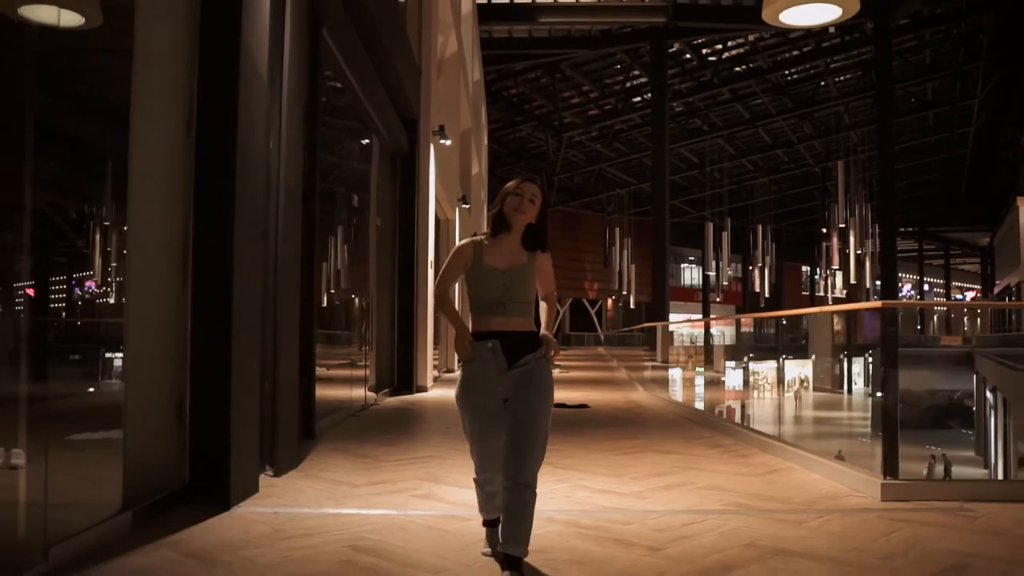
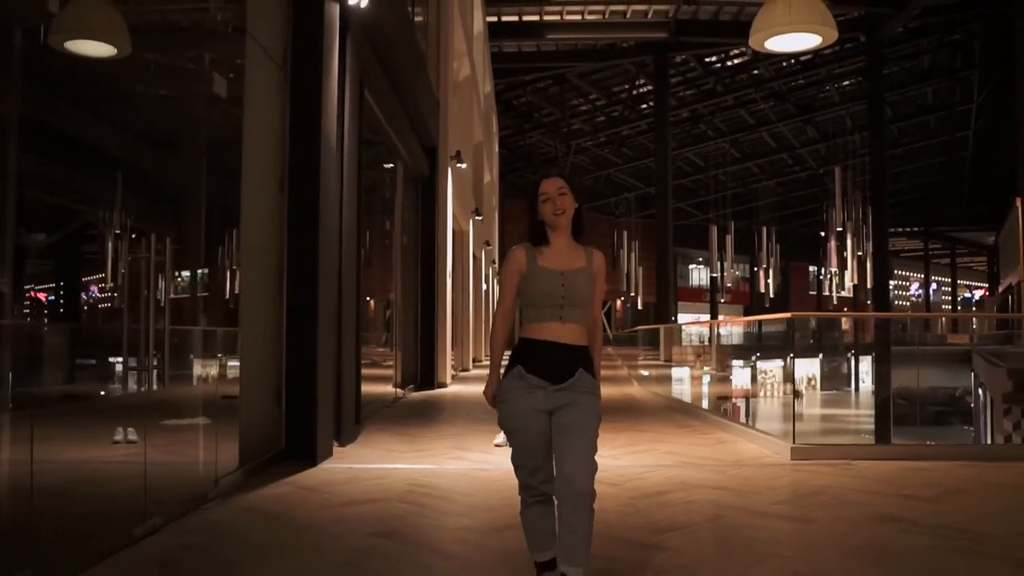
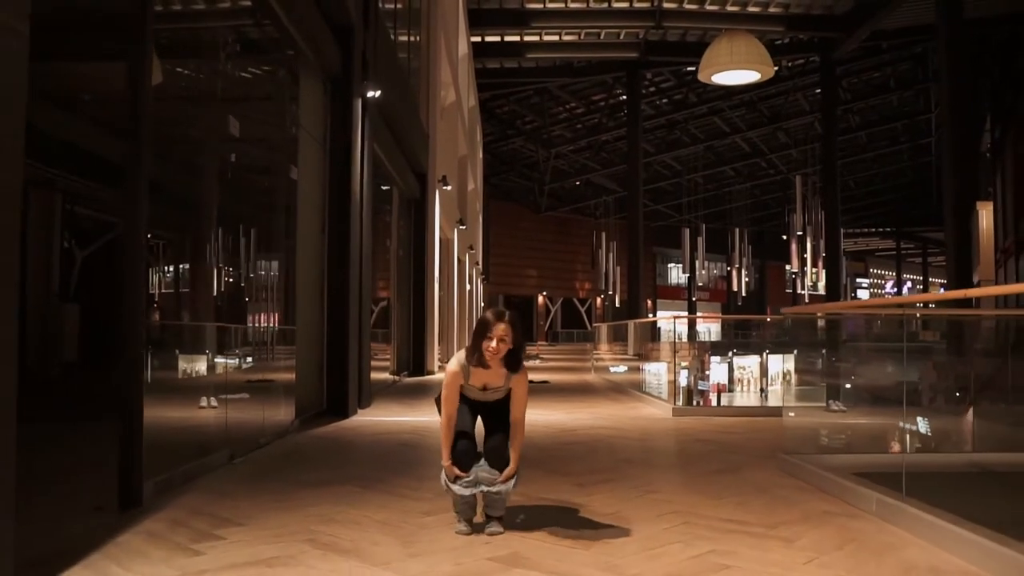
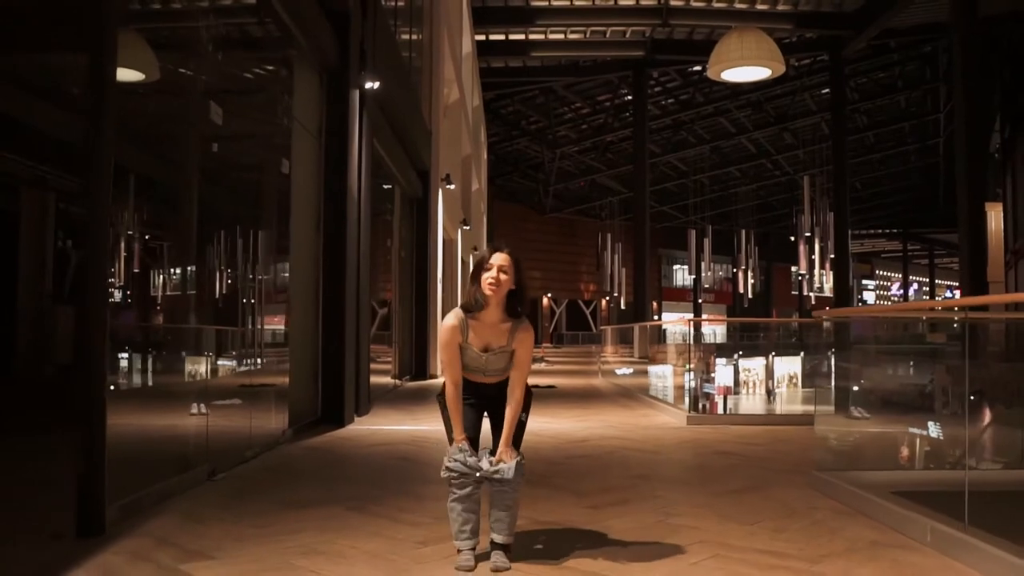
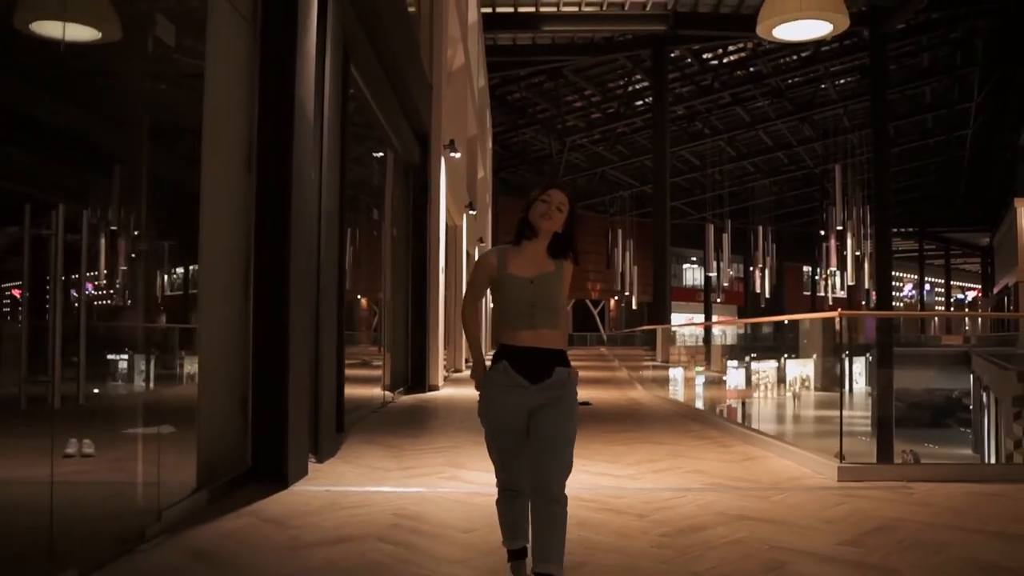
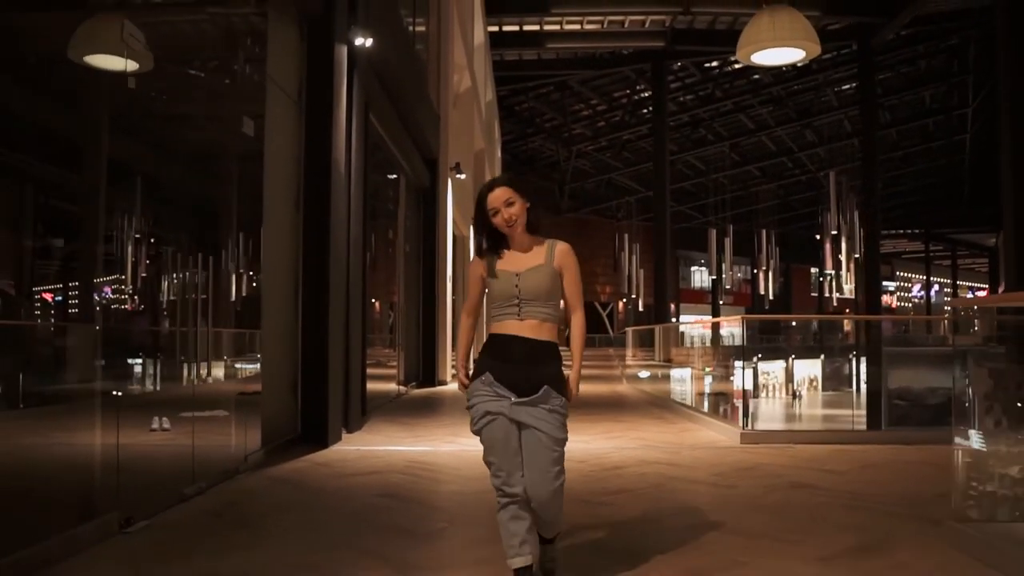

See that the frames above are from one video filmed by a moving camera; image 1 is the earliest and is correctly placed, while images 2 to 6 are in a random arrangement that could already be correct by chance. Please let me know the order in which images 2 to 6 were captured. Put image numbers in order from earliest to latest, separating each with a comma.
5, 2, 6, 4, 3
